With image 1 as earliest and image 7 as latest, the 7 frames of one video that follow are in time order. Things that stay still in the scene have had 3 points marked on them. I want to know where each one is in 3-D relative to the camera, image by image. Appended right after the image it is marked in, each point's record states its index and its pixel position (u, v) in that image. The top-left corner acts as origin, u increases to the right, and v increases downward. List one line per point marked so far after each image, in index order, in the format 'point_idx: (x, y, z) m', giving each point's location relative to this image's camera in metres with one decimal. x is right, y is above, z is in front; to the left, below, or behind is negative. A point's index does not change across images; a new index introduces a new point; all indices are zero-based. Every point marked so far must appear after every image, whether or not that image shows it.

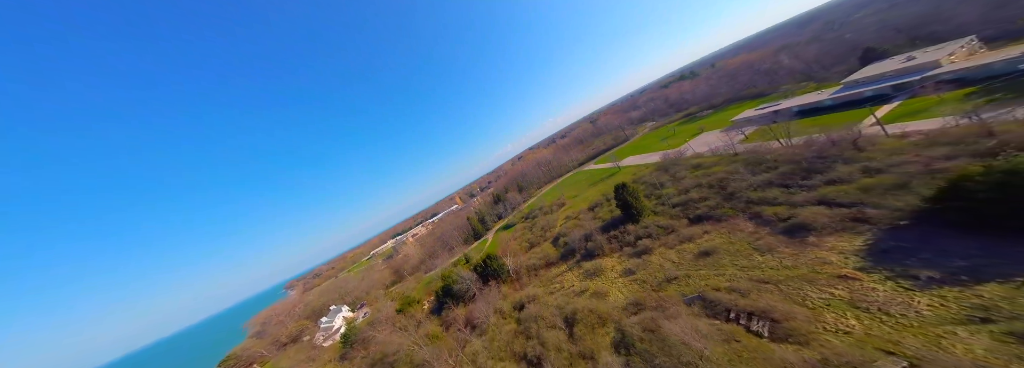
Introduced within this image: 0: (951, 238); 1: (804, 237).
0: (+12.4, -1.8, +5.8) m
1: (+11.4, -2.1, +8.2) m
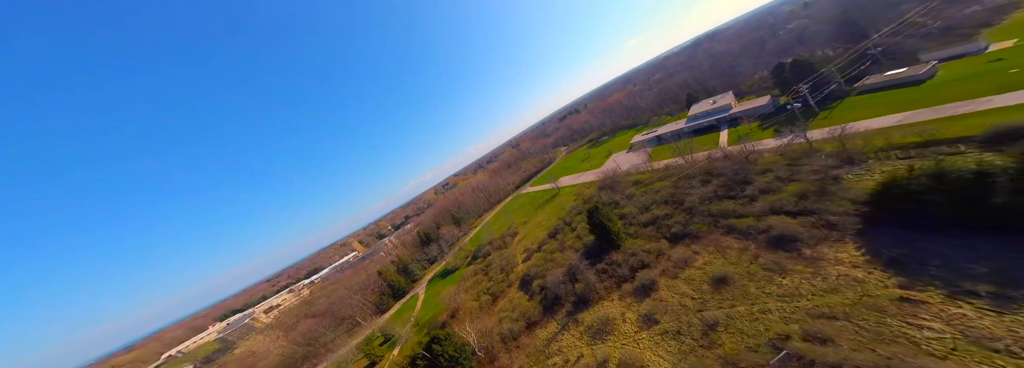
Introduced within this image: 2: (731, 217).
0: (+13.1, -2.0, +6.6) m
1: (+11.4, -2.6, +8.5) m
2: (+12.7, -1.9, +11.9) m
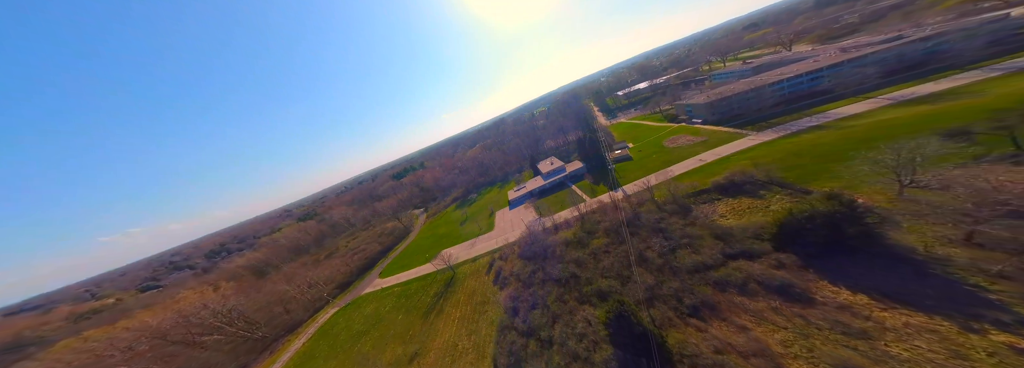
0: (+15.7, -4.0, +9.4) m
1: (+13.3, -5.0, +9.2) m
2: (+11.5, -5.0, +12.4) m
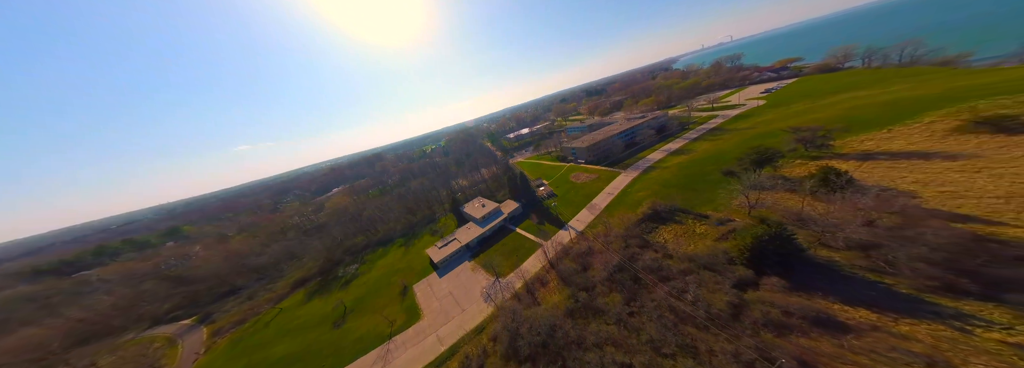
0: (+20.0, -6.2, +13.4) m
1: (+18.4, -7.3, +11.7) m
2: (+15.0, -7.9, +13.1) m
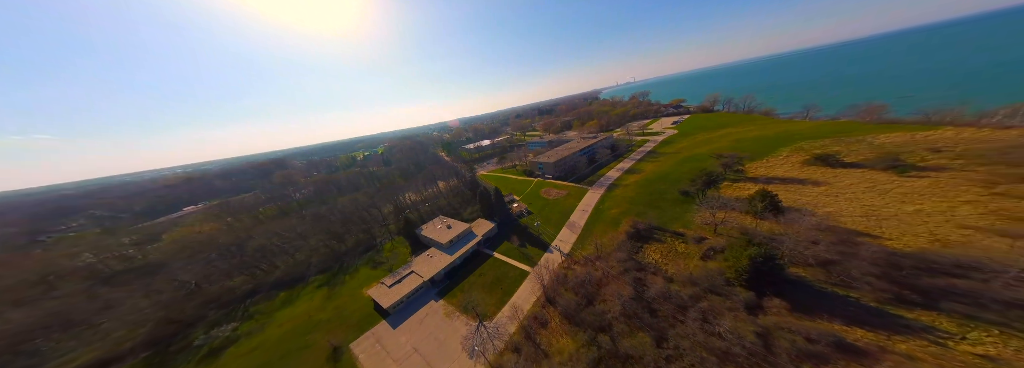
0: (+22.1, -8.4, +15.4) m
1: (+21.0, -9.4, +13.3) m
2: (+17.4, -10.0, +13.5) m
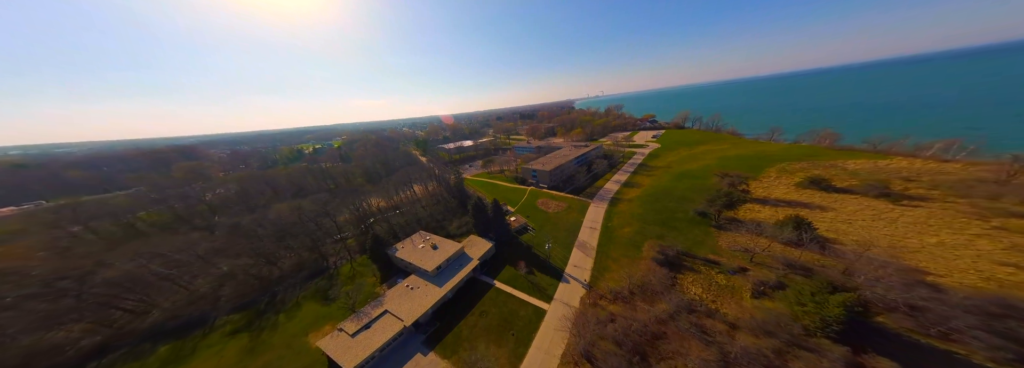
0: (+25.7, -11.0, +13.0) m
1: (+25.0, -12.0, +10.7) m
2: (+21.3, -12.5, +10.4) m
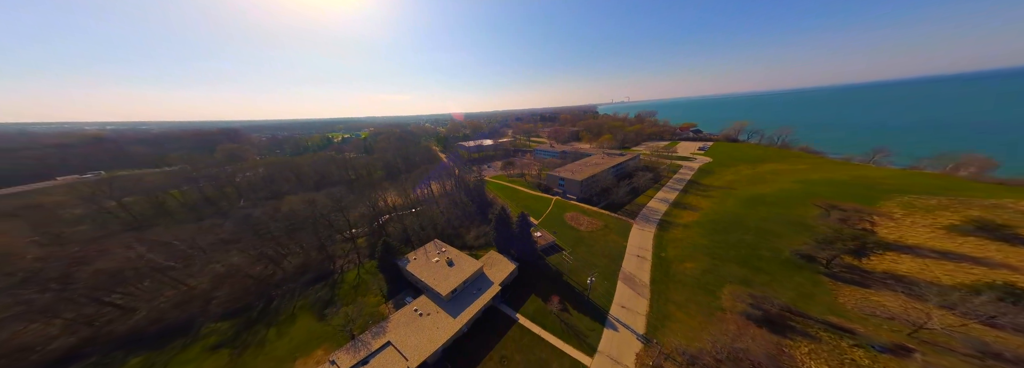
0: (+27.7, -14.4, +5.1) m
1: (+26.7, -15.4, +2.9) m
2: (+23.0, -15.5, +2.9) m
